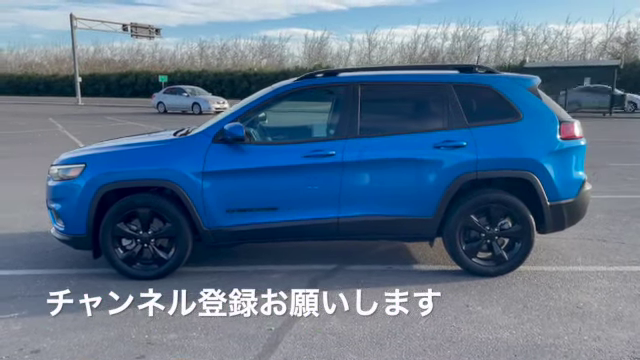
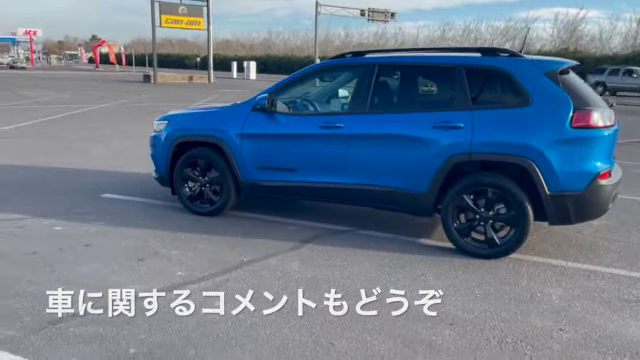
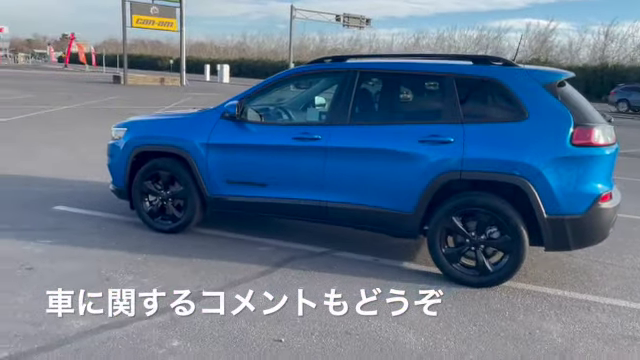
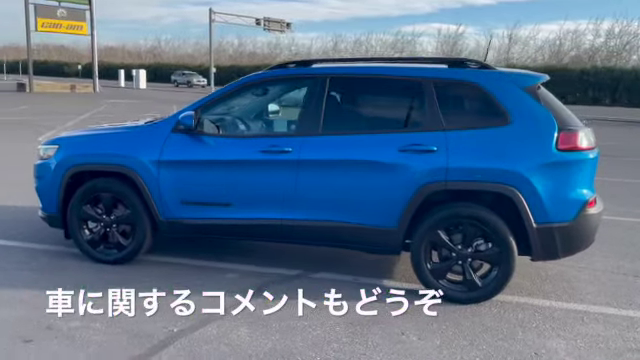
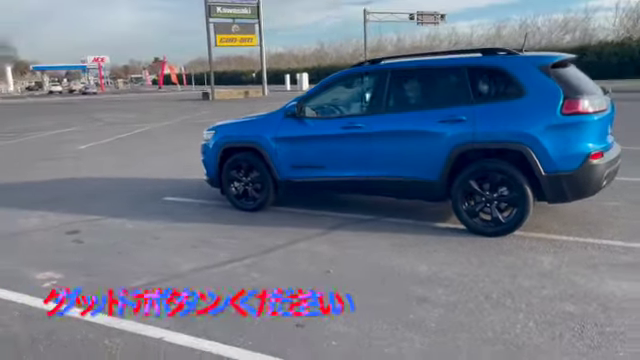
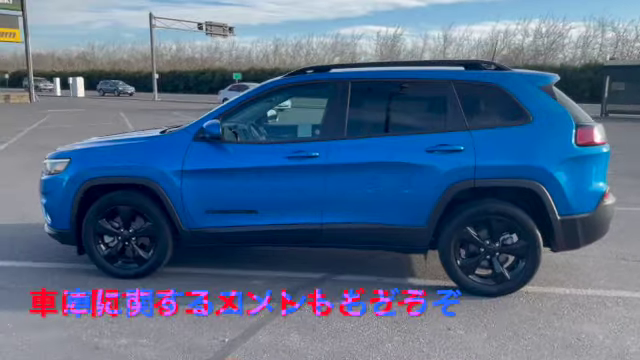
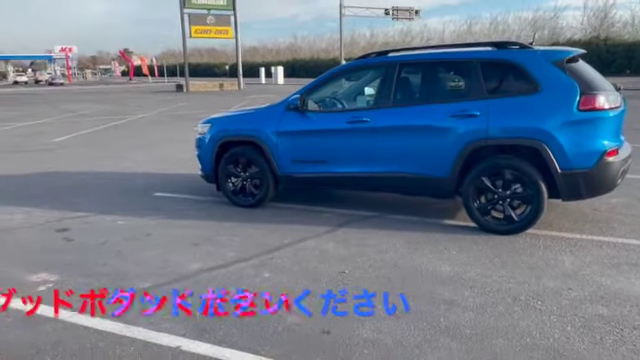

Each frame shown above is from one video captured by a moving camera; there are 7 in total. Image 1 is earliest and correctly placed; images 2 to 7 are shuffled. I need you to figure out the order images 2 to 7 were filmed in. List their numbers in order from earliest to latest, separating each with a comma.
6, 4, 3, 2, 7, 5
